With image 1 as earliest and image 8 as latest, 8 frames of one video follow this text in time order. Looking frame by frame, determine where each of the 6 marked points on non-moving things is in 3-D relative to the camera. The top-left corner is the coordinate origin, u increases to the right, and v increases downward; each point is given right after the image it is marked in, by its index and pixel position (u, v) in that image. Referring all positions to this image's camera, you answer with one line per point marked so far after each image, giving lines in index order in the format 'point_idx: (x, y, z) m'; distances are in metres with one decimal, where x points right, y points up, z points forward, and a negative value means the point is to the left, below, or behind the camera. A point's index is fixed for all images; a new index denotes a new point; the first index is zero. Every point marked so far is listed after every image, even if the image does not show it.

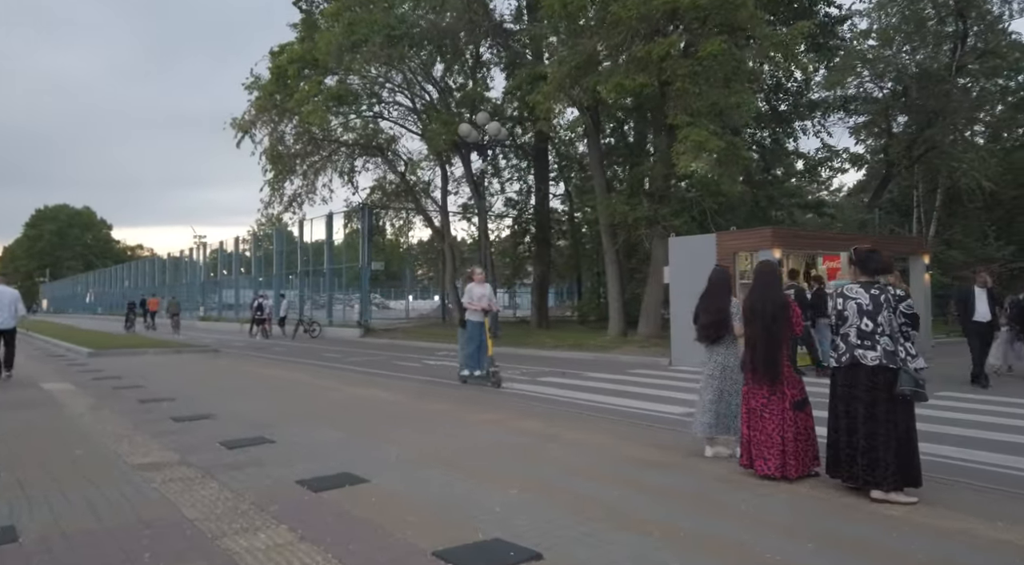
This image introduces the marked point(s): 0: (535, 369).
0: (+0.6, -2.1, +19.2) m
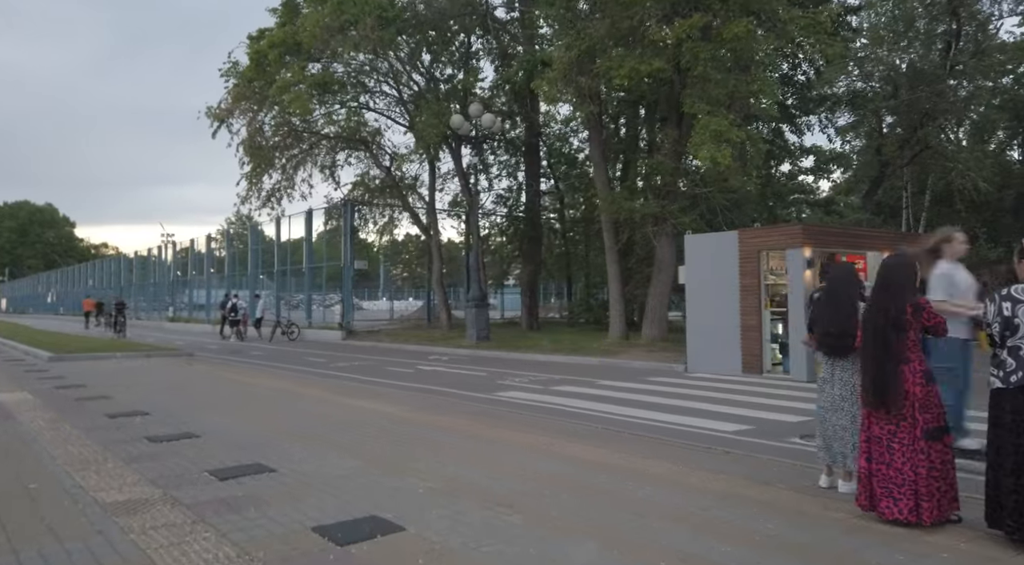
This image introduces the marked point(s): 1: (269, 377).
0: (+0.7, -2.1, +17.8) m
1: (-5.8, -2.2, +18.5) m
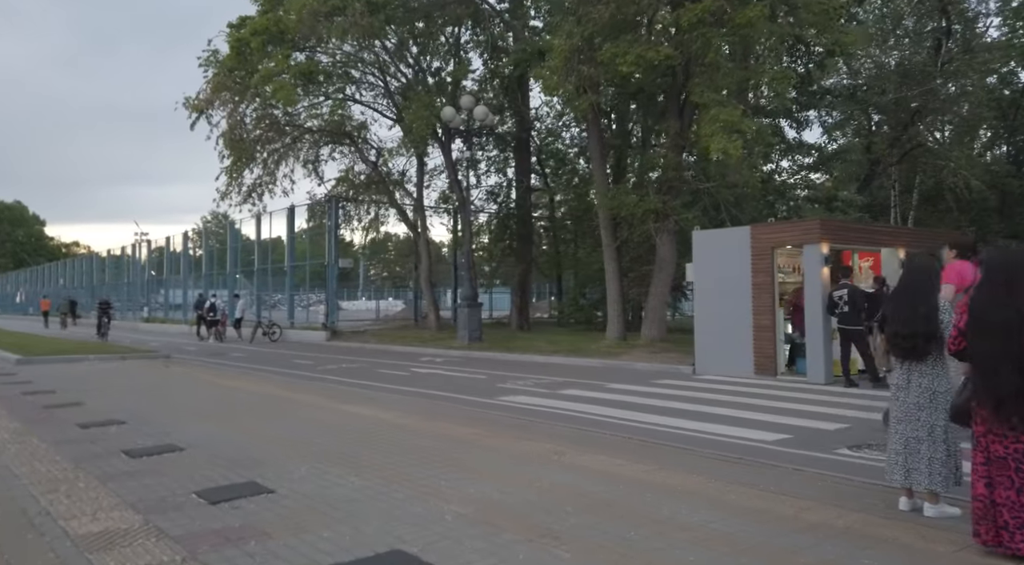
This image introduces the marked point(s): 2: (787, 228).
0: (+0.7, -2.1, +16.8) m
1: (-5.8, -2.2, +17.3) m
2: (+5.8, +1.1, +16.3) m
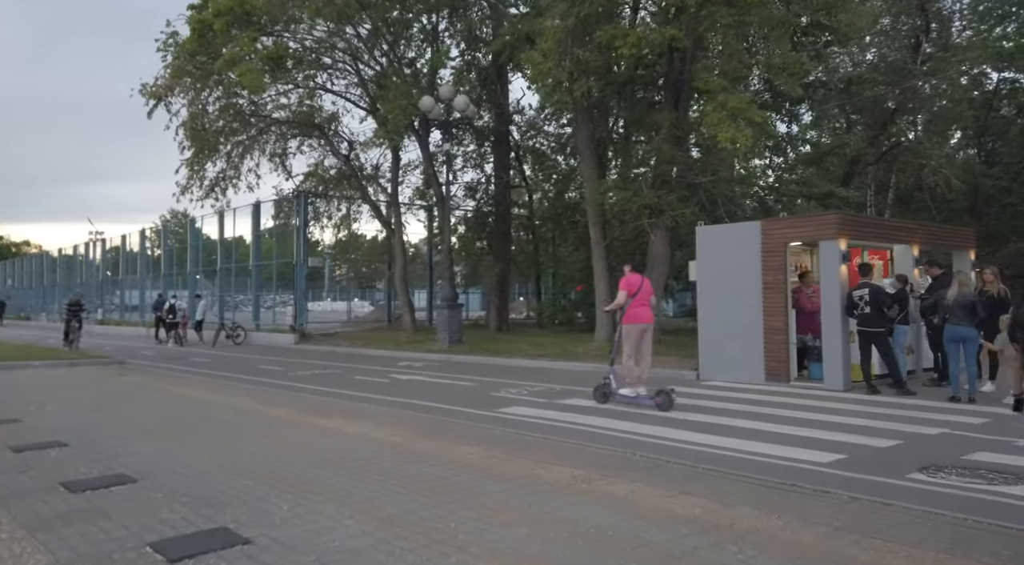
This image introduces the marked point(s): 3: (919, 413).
0: (+0.6, -2.1, +15.5) m
1: (-6.0, -2.2, +15.7) m
2: (+5.6, +1.1, +15.1) m
3: (+6.2, -2.0, +11.9) m
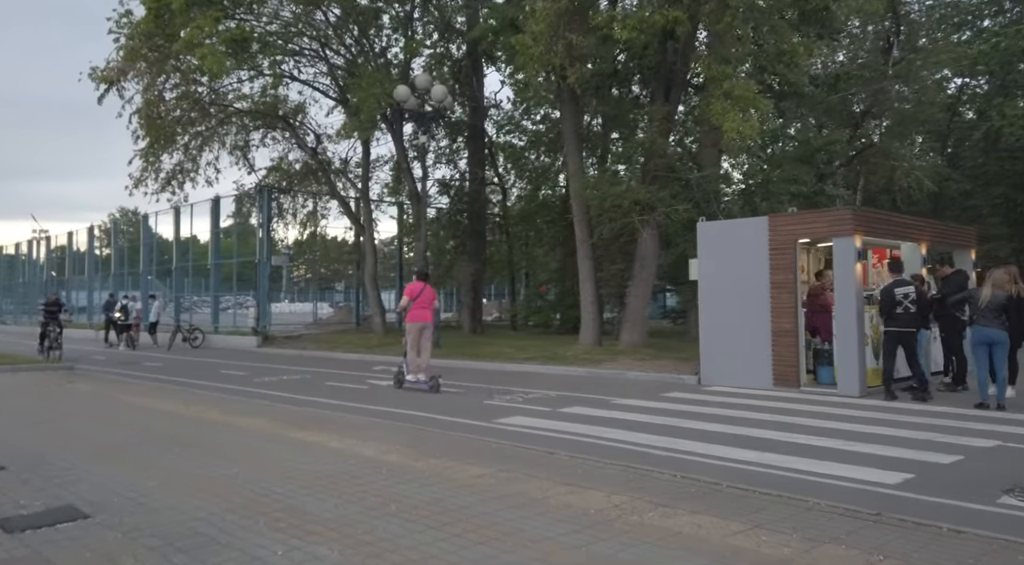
0: (+0.5, -2.0, +14.3) m
1: (-6.1, -2.1, +14.2) m
2: (+5.5, +1.1, +14.2) m
3: (+6.3, -2.0, +11.0) m
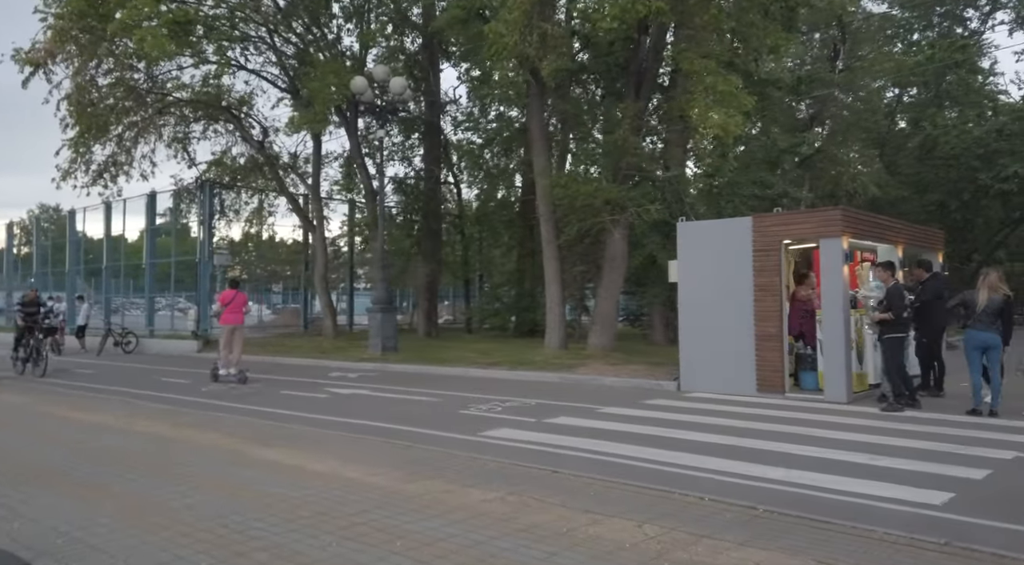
0: (0.0, -2.1, +13.4) m
1: (-6.5, -2.1, +12.8) m
2: (+5.1, +1.1, +13.8) m
3: (+6.1, -2.0, +10.6) m
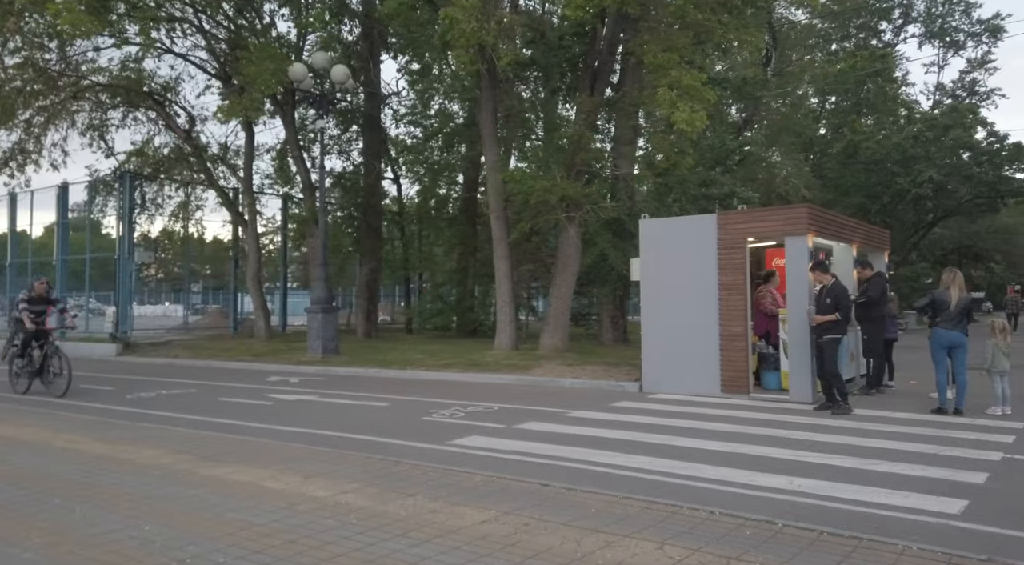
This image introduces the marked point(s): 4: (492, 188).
0: (-0.6, -2.0, +12.7) m
1: (-7.0, -2.1, +11.4) m
2: (+4.4, +1.1, +13.5) m
3: (+5.7, -2.0, +10.5) m
4: (-0.5, +2.4, +19.6) m
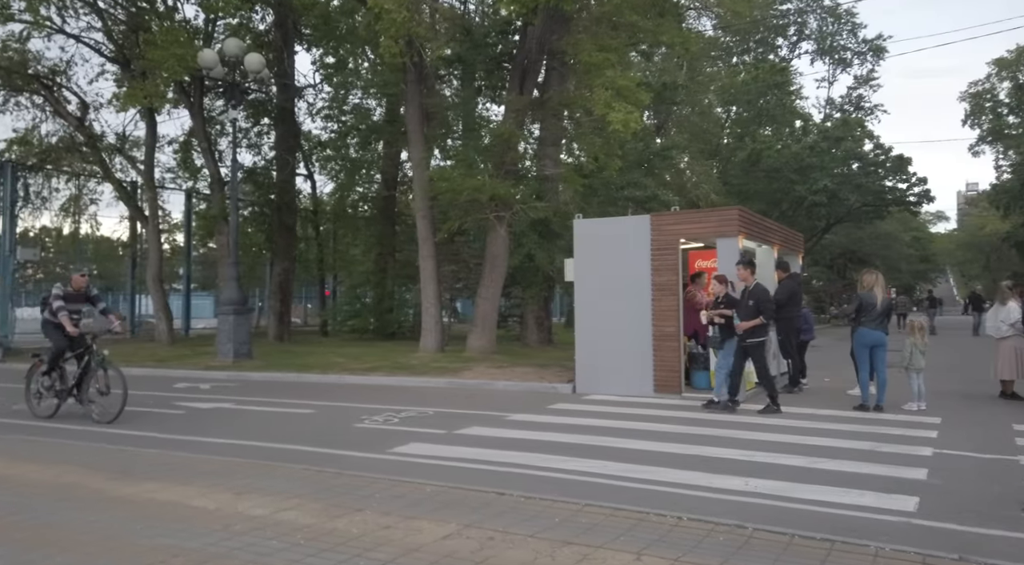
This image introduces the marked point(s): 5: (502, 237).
0: (-1.6, -2.0, +12.1) m
1: (-7.9, -2.1, +10.1) m
2: (+3.3, +1.1, +13.6) m
3: (+4.9, -2.0, +10.7) m
4: (-2.4, +2.4, +19.0) m
5: (-0.4, +1.1, +18.9) m
